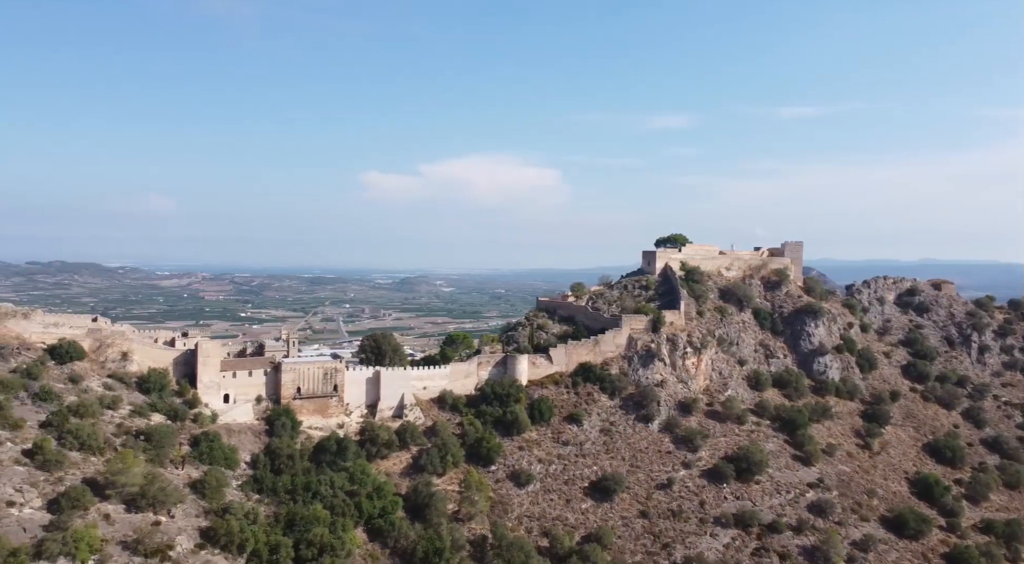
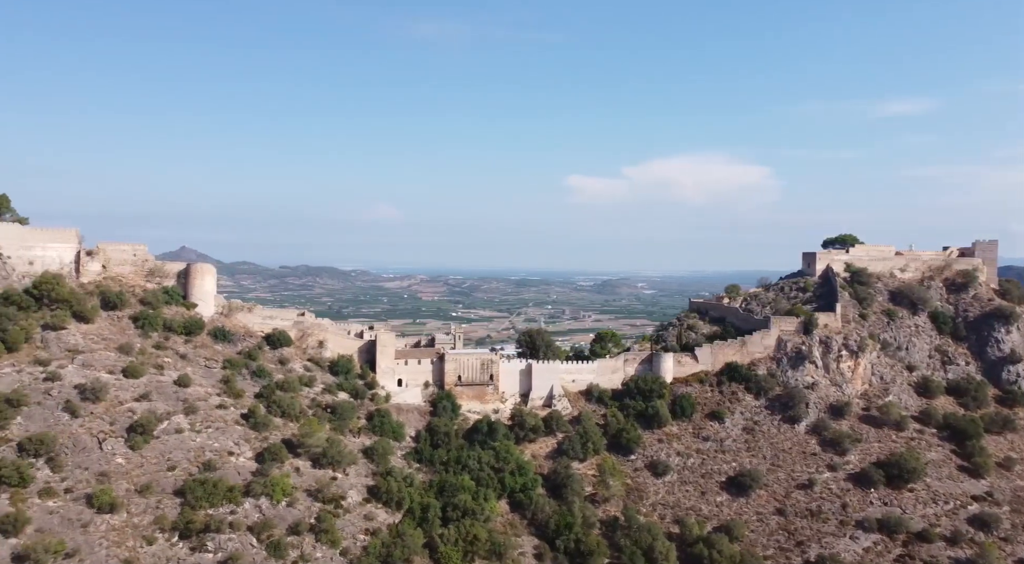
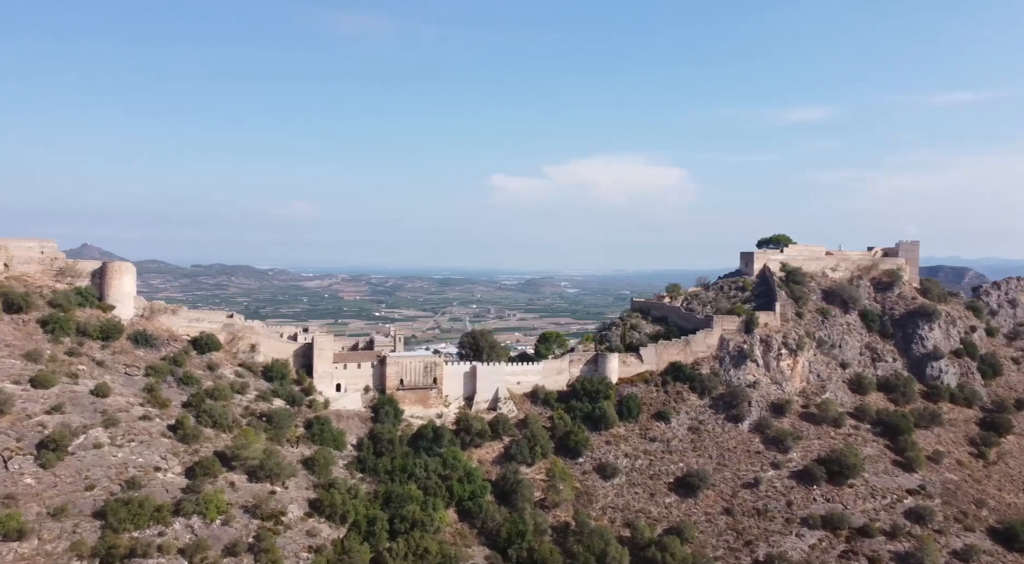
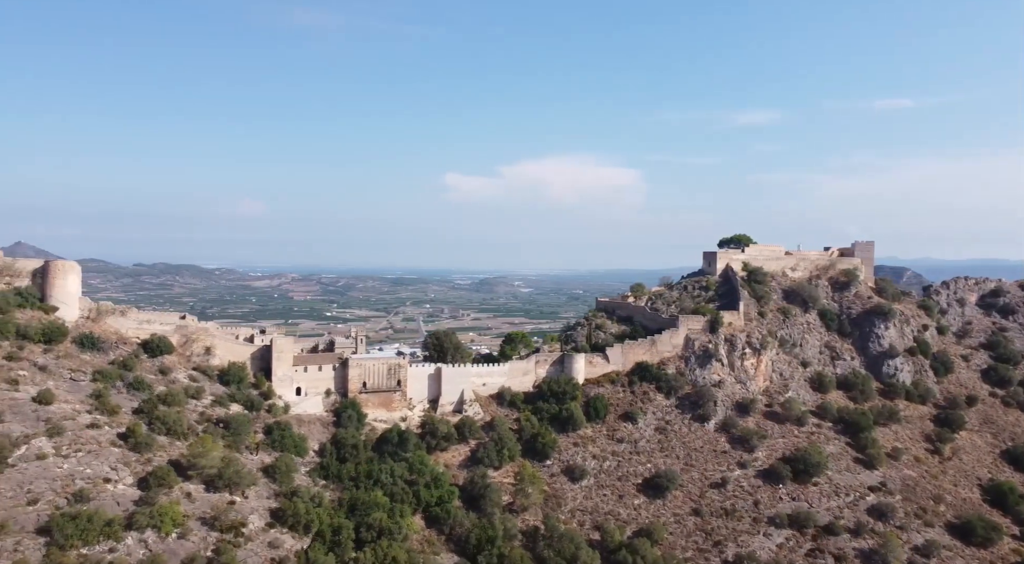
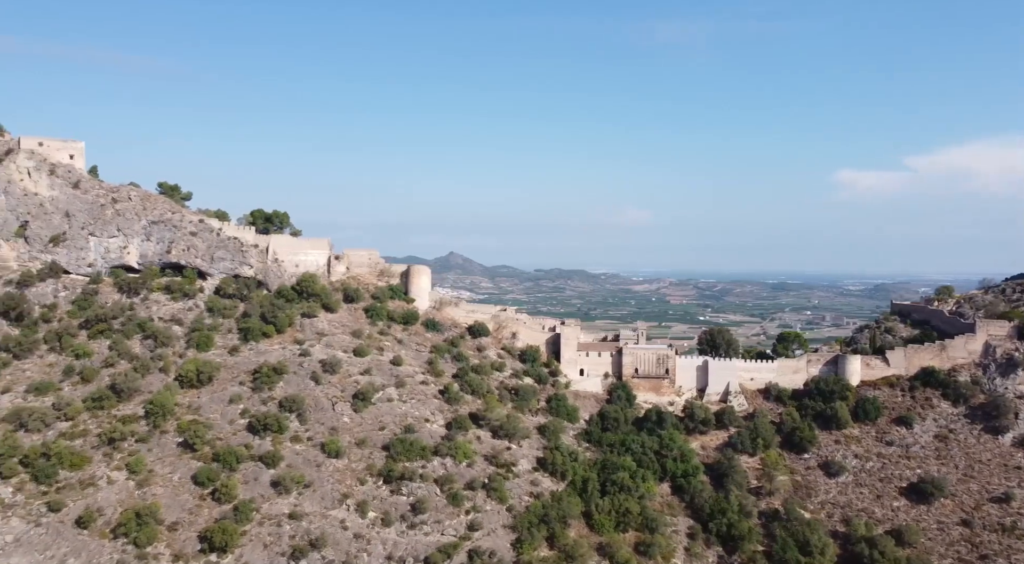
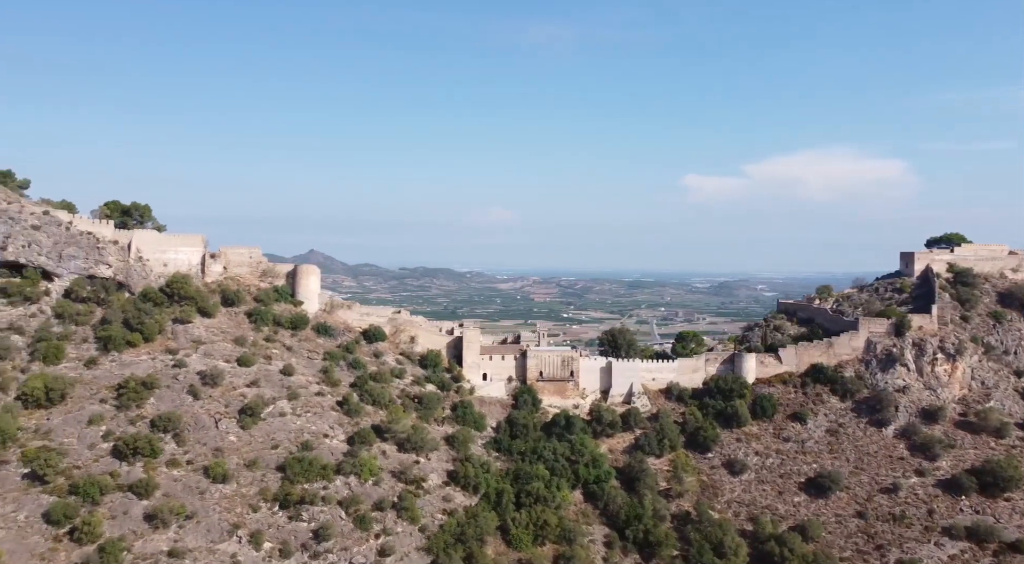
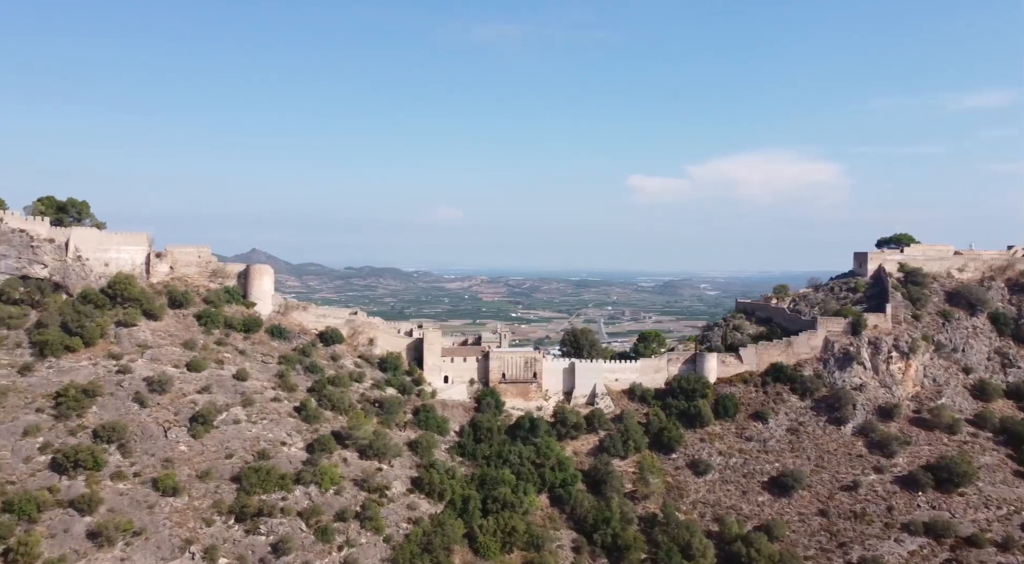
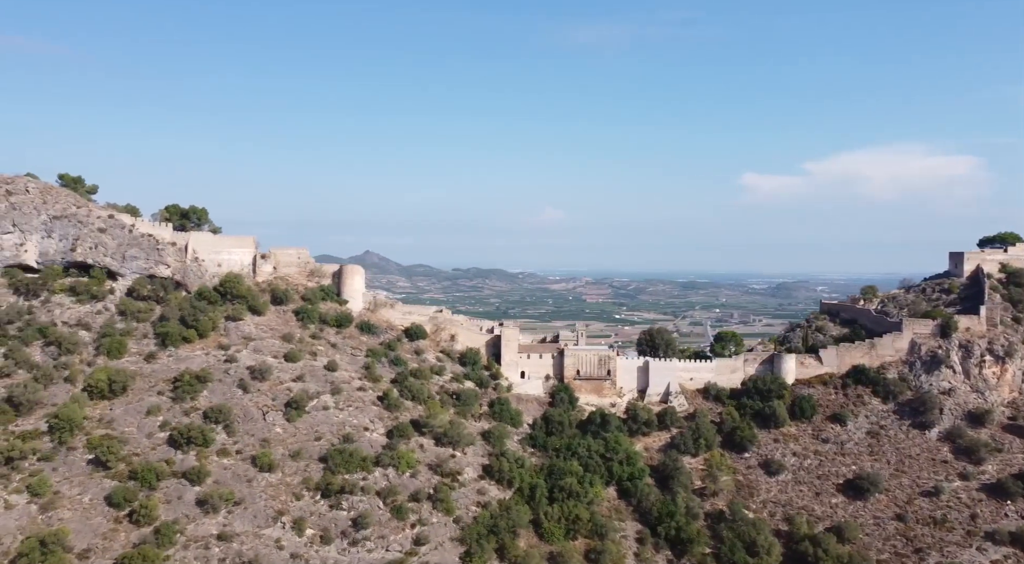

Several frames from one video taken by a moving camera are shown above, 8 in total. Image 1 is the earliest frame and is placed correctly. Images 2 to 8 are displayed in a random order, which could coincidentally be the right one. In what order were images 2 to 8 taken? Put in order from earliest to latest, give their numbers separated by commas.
4, 3, 2, 7, 6, 8, 5
